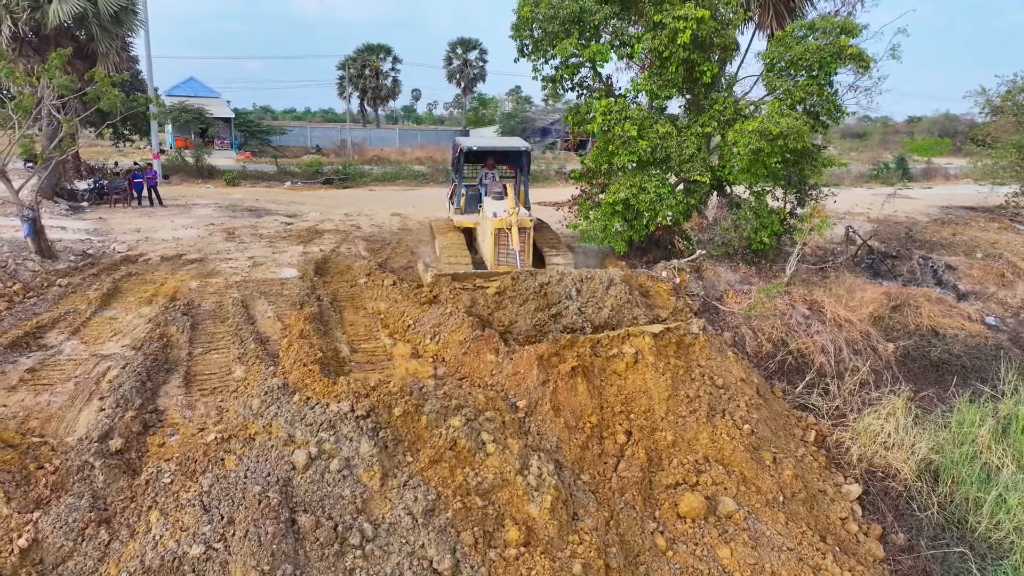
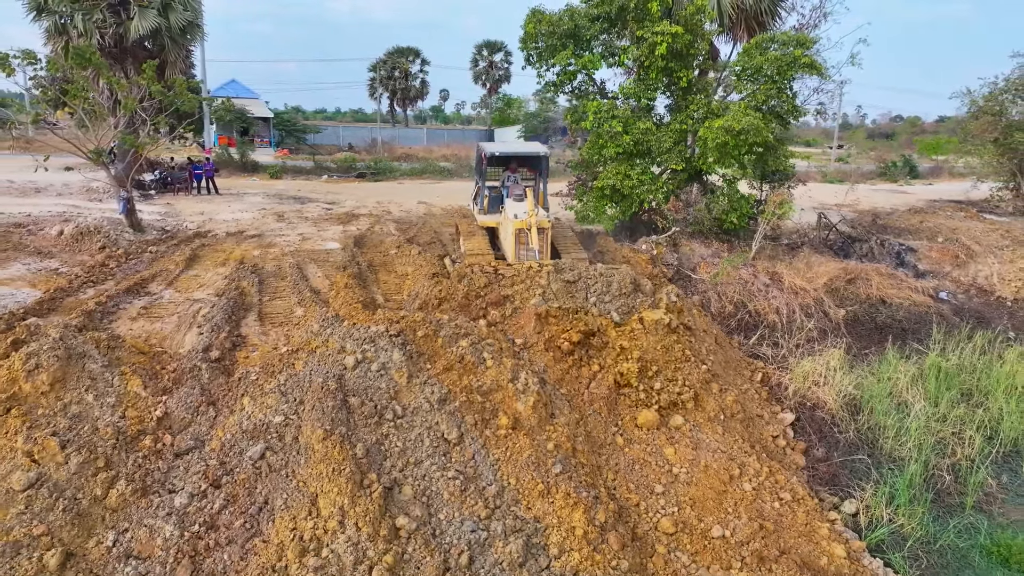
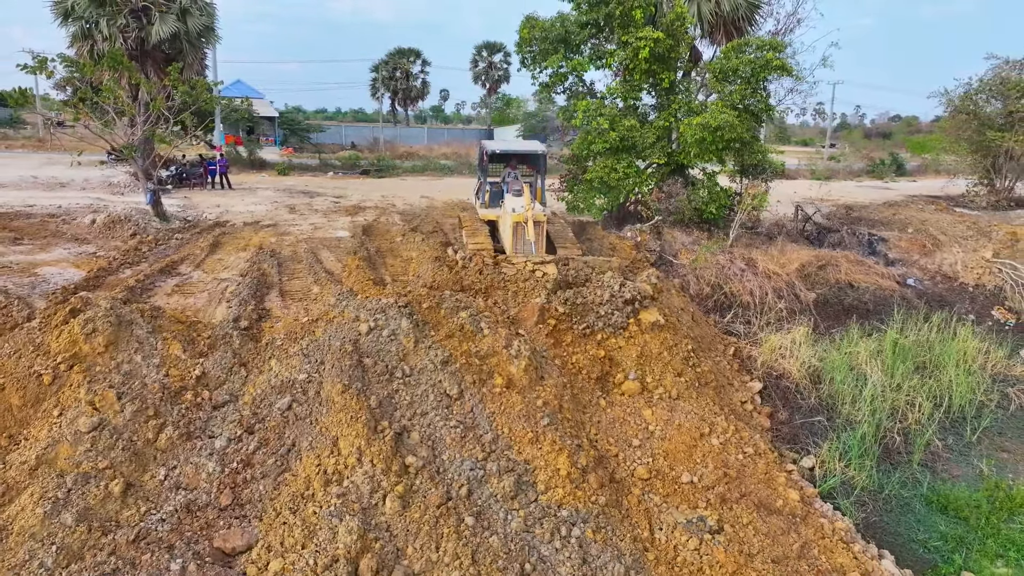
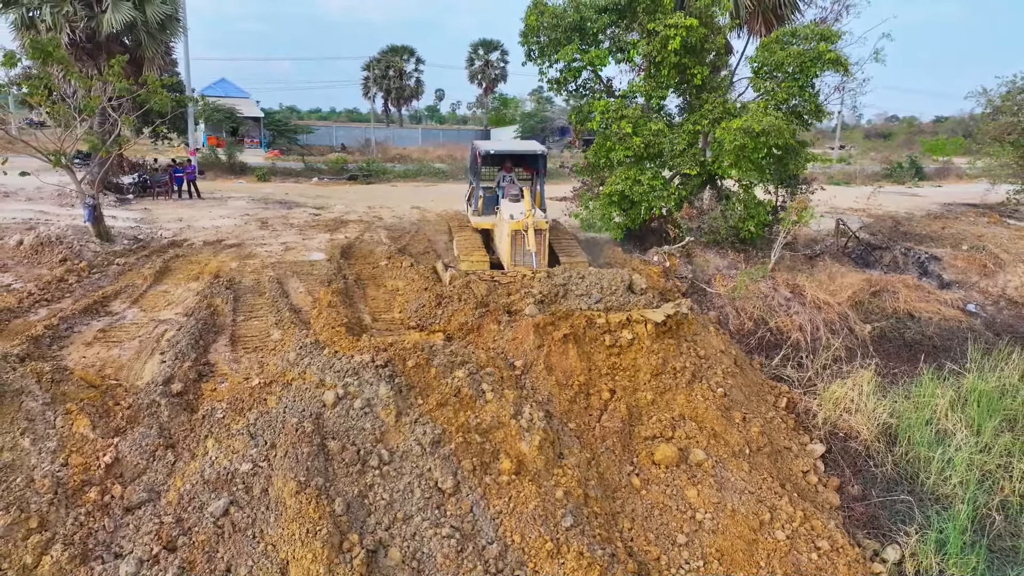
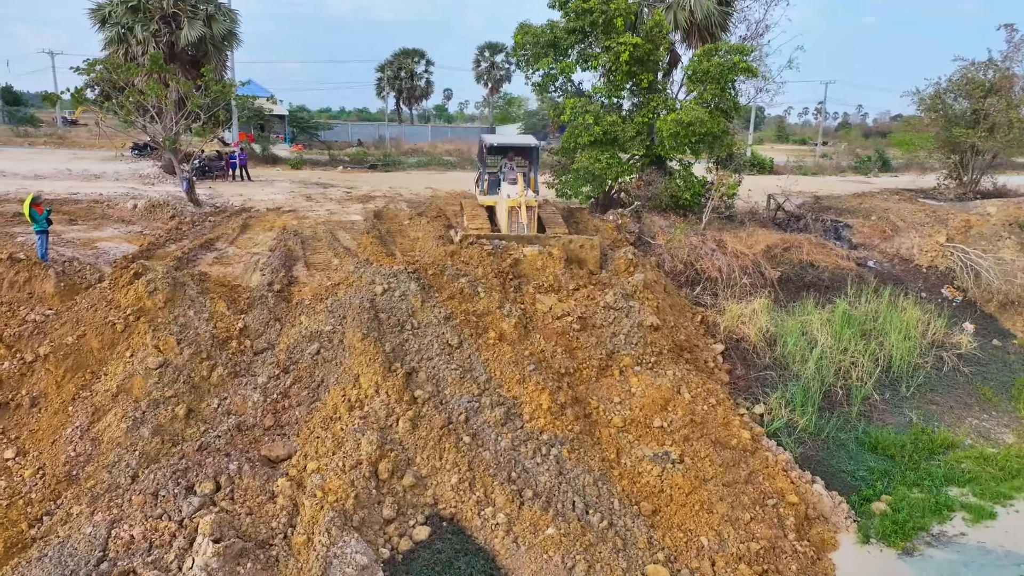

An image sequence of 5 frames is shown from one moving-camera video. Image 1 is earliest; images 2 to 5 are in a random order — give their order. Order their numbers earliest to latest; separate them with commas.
4, 2, 3, 5
